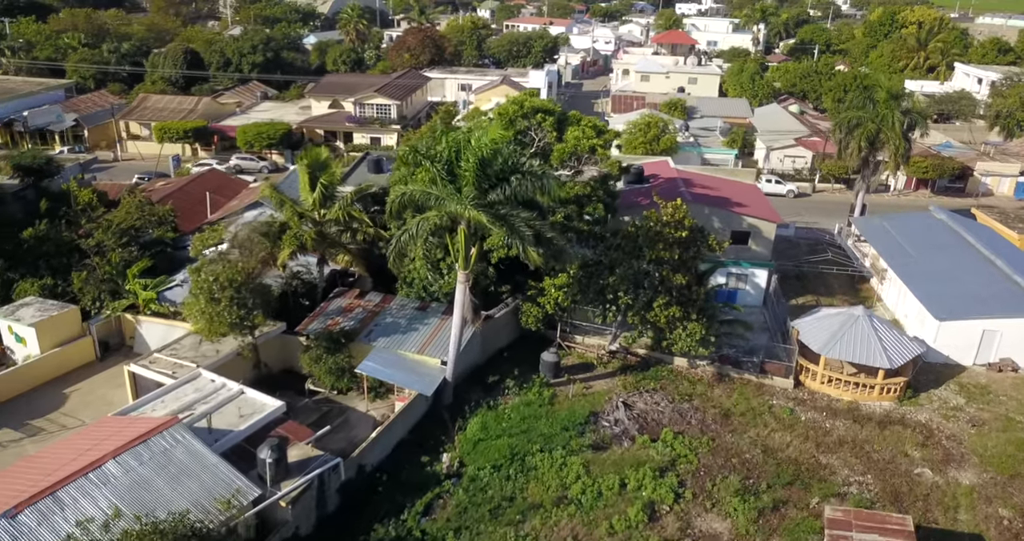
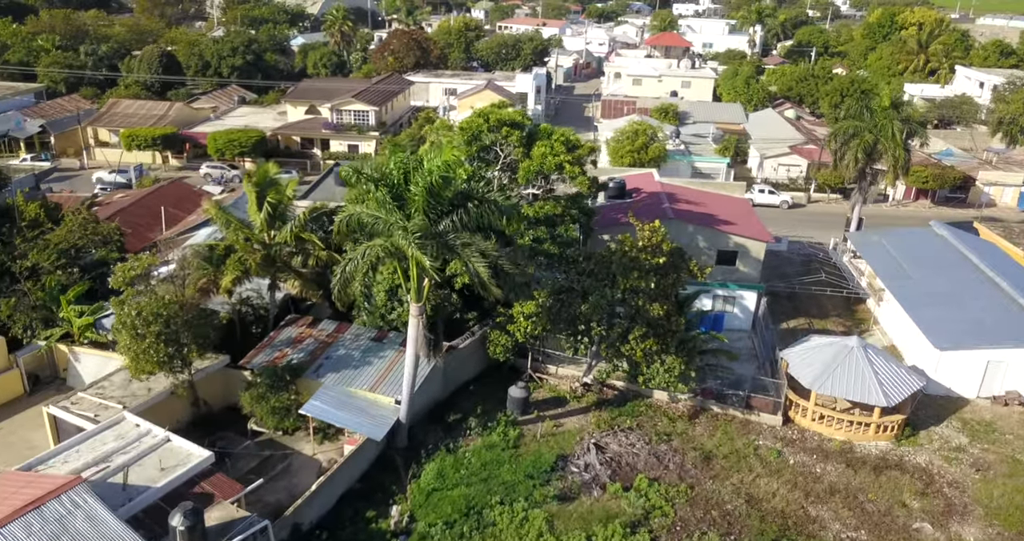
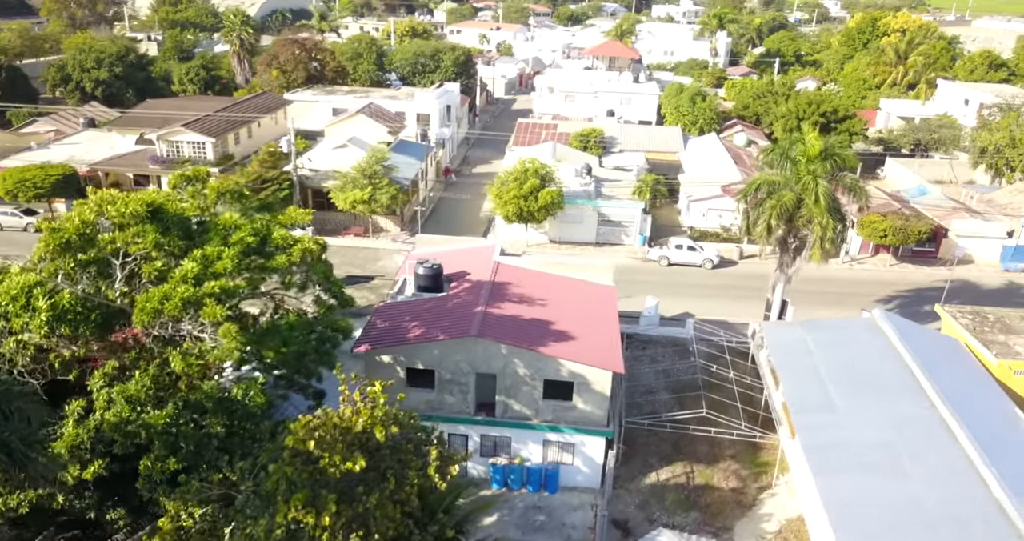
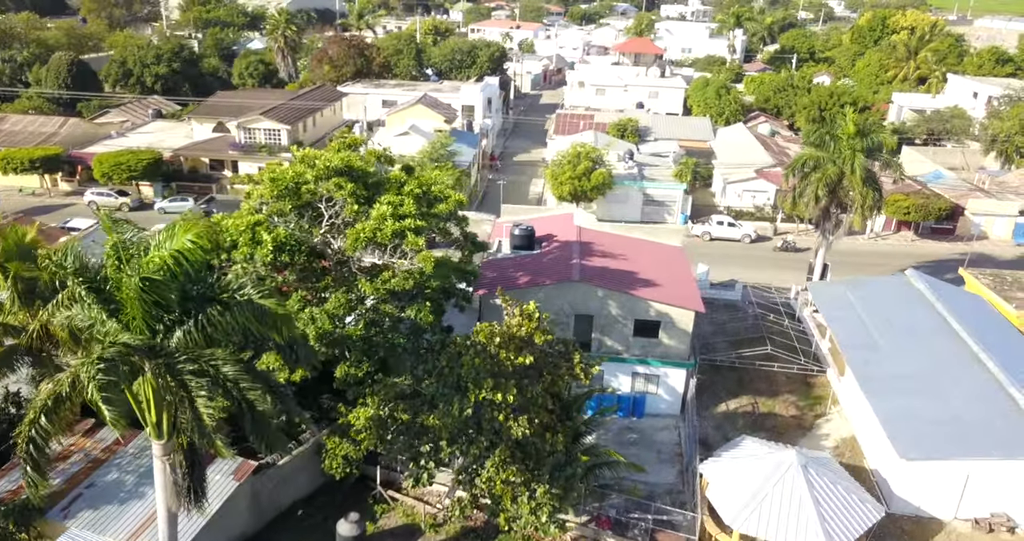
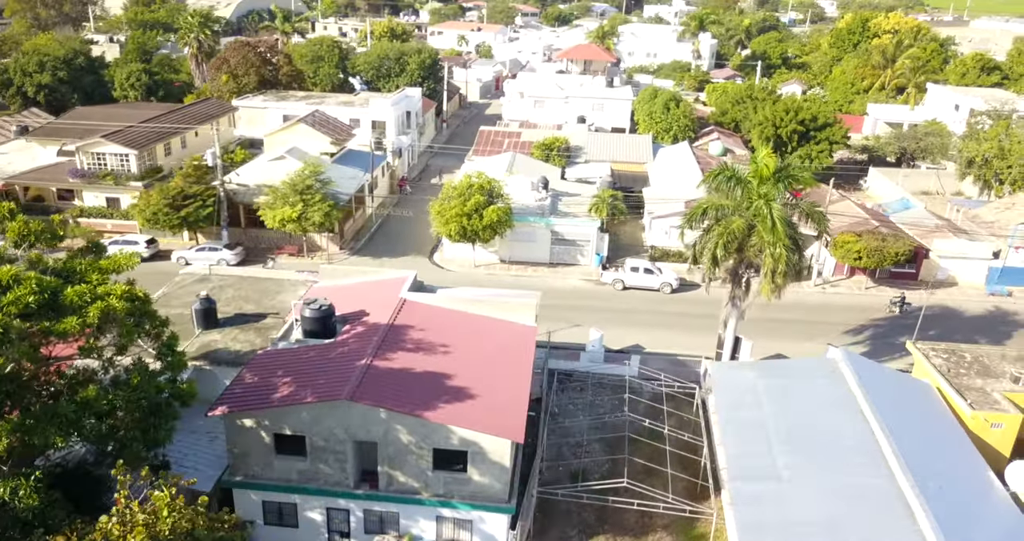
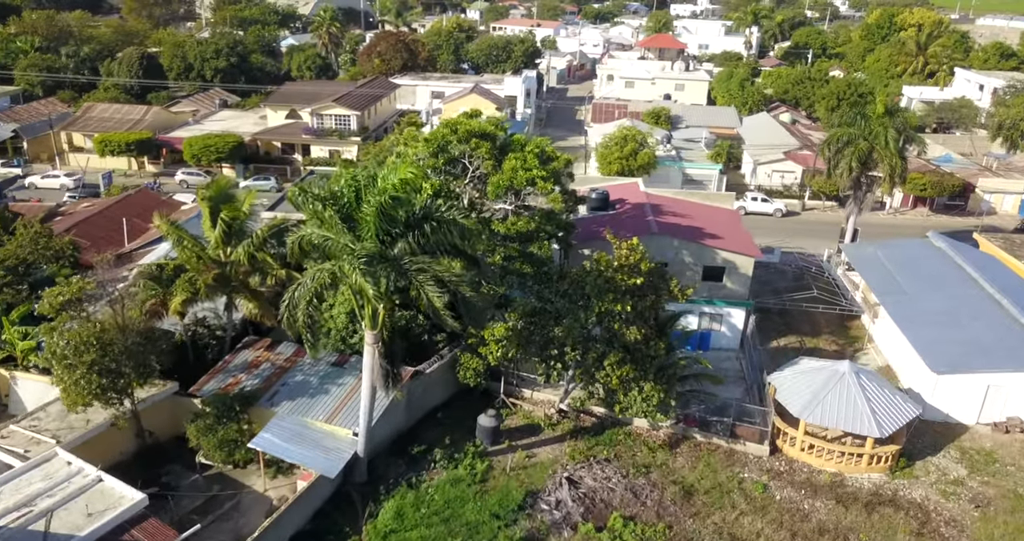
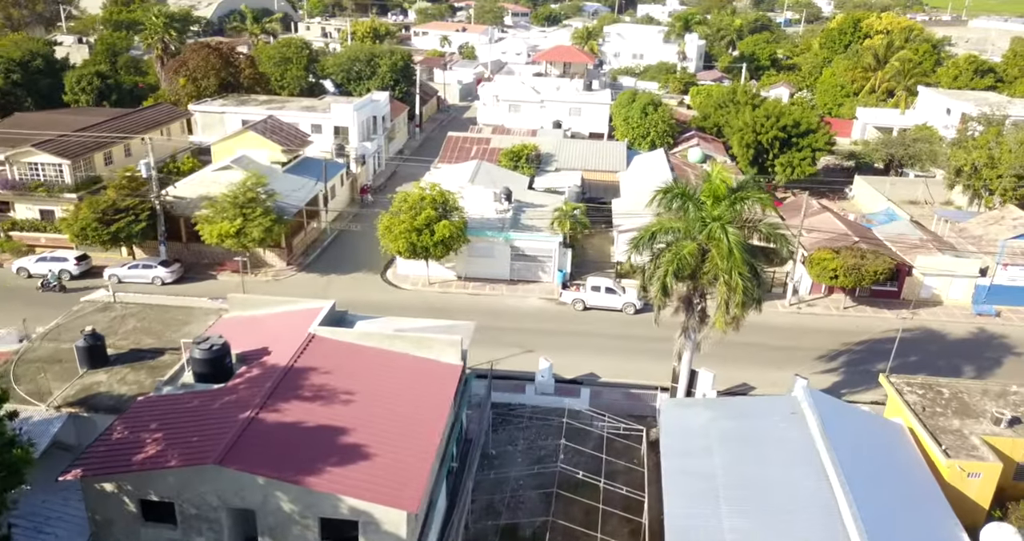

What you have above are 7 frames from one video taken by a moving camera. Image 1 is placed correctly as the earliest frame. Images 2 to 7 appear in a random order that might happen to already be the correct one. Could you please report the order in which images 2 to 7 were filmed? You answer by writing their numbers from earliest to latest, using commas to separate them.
2, 6, 4, 3, 5, 7
